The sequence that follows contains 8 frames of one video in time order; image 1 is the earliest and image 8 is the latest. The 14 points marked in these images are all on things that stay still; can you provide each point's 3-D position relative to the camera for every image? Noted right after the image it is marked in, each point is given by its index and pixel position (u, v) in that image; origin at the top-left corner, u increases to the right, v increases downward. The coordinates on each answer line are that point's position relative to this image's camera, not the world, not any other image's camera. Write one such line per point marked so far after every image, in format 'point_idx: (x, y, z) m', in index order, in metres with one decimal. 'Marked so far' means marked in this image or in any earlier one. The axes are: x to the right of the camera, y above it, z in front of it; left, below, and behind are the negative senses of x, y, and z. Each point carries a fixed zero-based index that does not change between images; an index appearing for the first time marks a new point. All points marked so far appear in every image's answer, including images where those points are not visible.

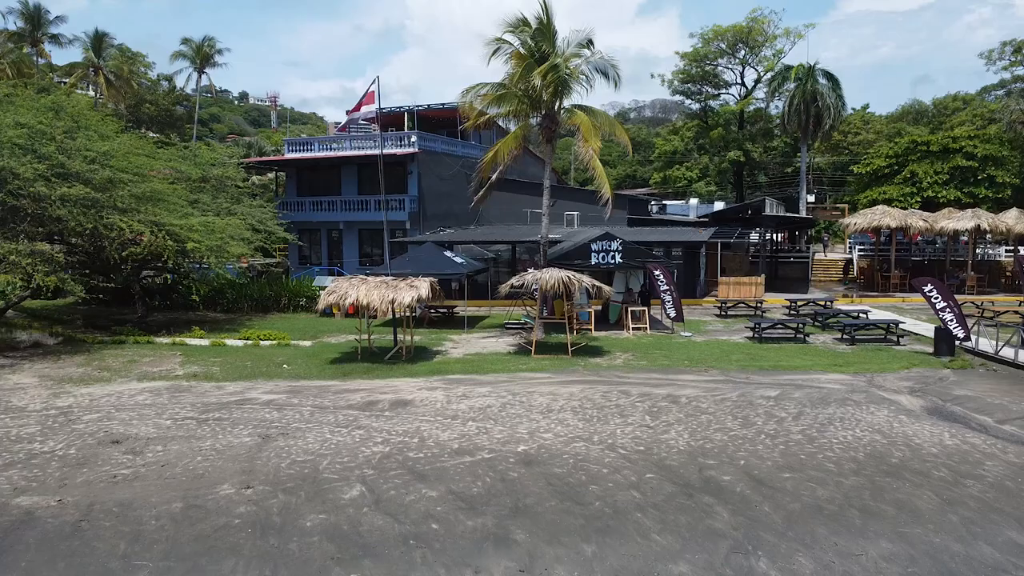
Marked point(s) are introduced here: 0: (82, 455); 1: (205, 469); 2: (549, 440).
0: (-4.6, -1.8, +8.7) m
1: (-3.1, -1.9, +8.2) m
2: (+0.5, -1.7, +9.2) m
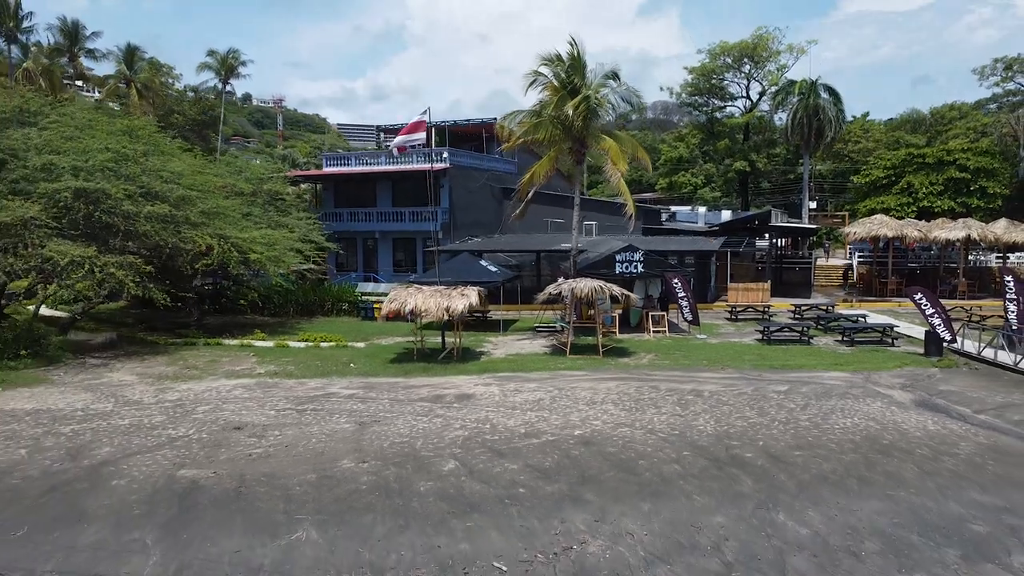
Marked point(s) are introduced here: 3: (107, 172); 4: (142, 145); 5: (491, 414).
0: (-3.9, -2.0, +10.6) m
1: (-2.3, -2.0, +10.0) m
2: (+1.2, -1.9, +11.0) m
3: (-8.6, +2.4, +17.1) m
4: (-9.0, +3.5, +19.7) m
5: (-0.3, -1.9, +11.7) m
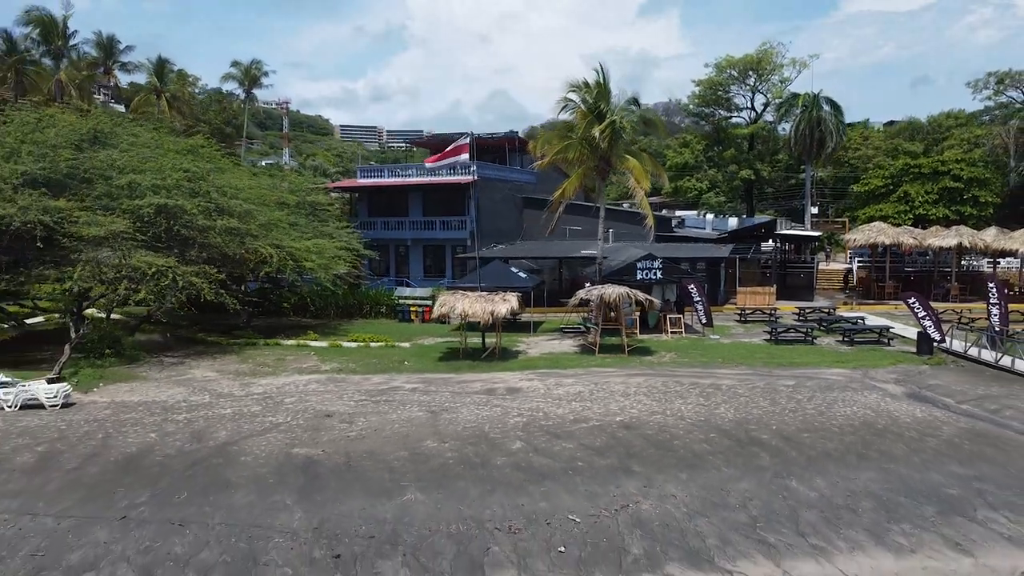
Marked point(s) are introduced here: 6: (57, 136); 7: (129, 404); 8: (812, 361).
0: (-3.1, -2.1, +12.4) m
1: (-1.5, -2.2, +11.9) m
2: (+2.0, -2.0, +12.8) m
3: (-7.8, +2.3, +19.0) m
4: (-8.2, +3.3, +21.6) m
5: (+0.5, -2.0, +13.6) m
6: (-10.8, +3.6, +19.1) m
7: (-6.7, -2.0, +14.1) m
8: (+6.5, -1.6, +17.3) m
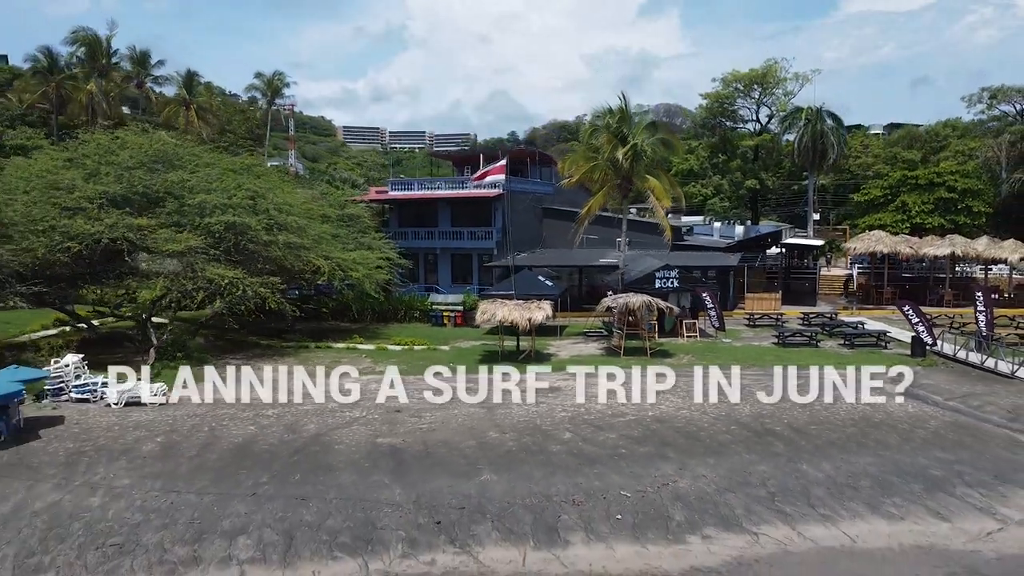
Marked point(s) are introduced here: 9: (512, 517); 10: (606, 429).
0: (-2.3, -2.3, +14.4) m
1: (-0.7, -2.4, +13.8) m
2: (+2.9, -2.3, +14.8) m
3: (-6.9, +2.1, +20.9) m
4: (-7.4, +3.1, +23.5) m
5: (+1.4, -2.2, +15.5) m
6: (-10.0, +3.3, +21.1) m
7: (-5.9, -2.3, +16.0) m
8: (+7.4, -1.8, +19.2) m
9: (0.0, -2.9, +10.2) m
10: (+1.6, -2.4, +13.5) m
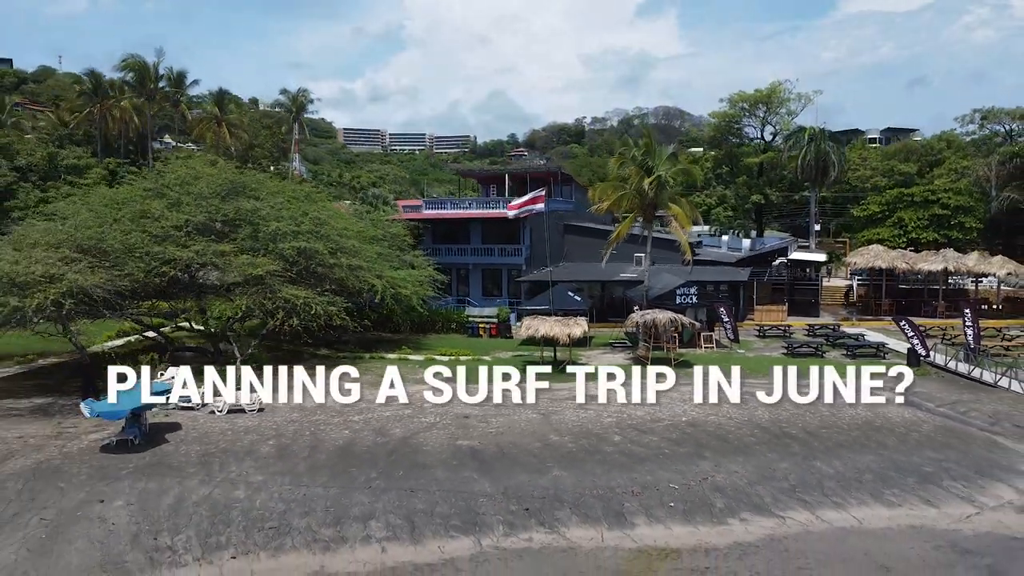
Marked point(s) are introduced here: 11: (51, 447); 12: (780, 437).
0: (-1.1, -2.8, +16.8) m
1: (+0.4, -2.9, +16.2) m
2: (+4.0, -2.8, +17.2) m
3: (-5.8, +1.6, +23.3) m
4: (-6.3, +2.6, +25.9) m
5: (+2.5, -2.7, +18.0) m
6: (-8.9, +2.8, +23.5) m
7: (-4.7, -2.8, +18.4) m
8: (+8.5, -2.3, +21.7) m
9: (+1.2, -3.4, +12.6) m
10: (+2.7, -2.9, +15.9) m
11: (-9.0, -3.1, +15.7) m
12: (+5.3, -2.9, +15.8) m
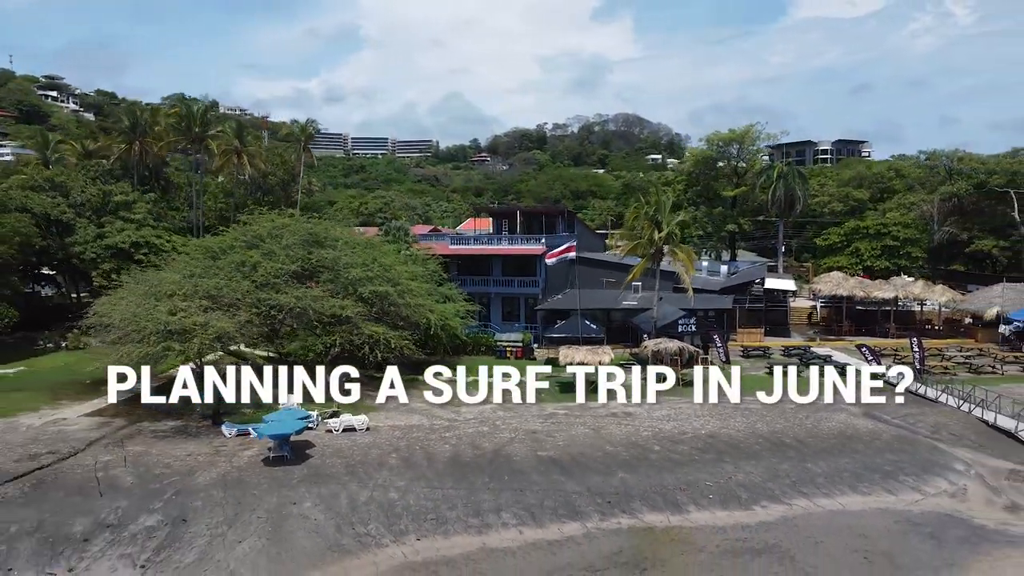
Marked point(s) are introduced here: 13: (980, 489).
0: (+0.5, -4.1, +21.6) m
1: (+2.1, -4.1, +21.1) m
2: (+5.6, -3.9, +22.3) m
3: (-4.6, +0.3, +27.8) m
4: (-5.2, +1.3, +30.4) m
5: (+4.1, -3.9, +22.9) m
6: (-7.6, +1.6, +27.8) m
7: (-3.2, -4.0, +23.0) m
8: (+9.8, -3.5, +27.0) m
9: (+3.0, -4.6, +17.5) m
10: (+4.4, -4.1, +20.9) m
11: (-7.3, -4.3, +20.1) m
12: (+7.0, -4.1, +20.9) m
13: (+10.8, -4.6, +18.4) m
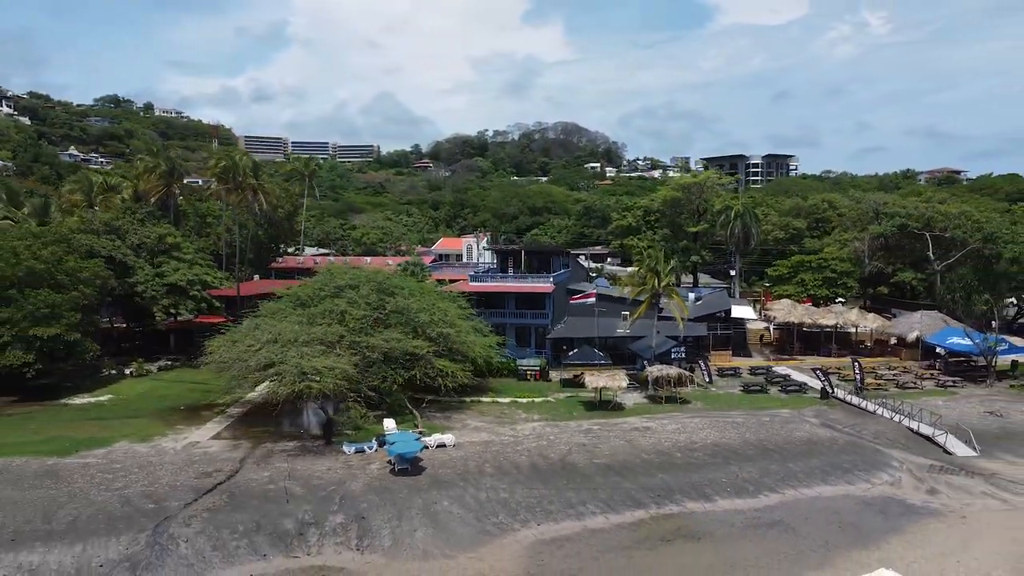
0: (+2.5, -5.8, +28.5) m
1: (+4.2, -5.8, +28.2) m
2: (+7.6, -5.6, +29.6) m
3: (-3.1, -1.4, +34.3) m
4: (-3.9, -0.4, +36.8) m
5: (+6.0, -5.6, +30.2) m
6: (-6.1, -0.2, +34.1) m
7: (-1.2, -5.7, +29.6) m
8: (+11.4, -5.1, +34.7) m
9: (+5.4, -6.3, +24.7) m
10: (+6.5, -5.8, +28.2) m
11: (-5.1, -6.1, +26.4) m
12: (+9.1, -5.8, +28.4) m
13: (+13.0, -6.3, +26.2) m
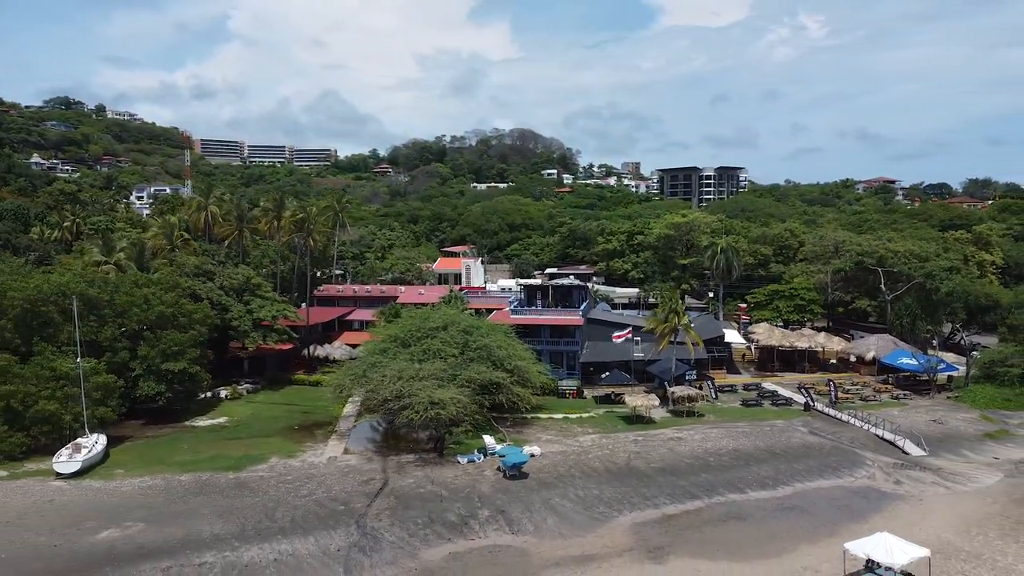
0: (+6.0, -8.0, +37.7) m
1: (+7.7, -8.0, +37.5) m
2: (+11.0, -7.8, +39.1) m
3: (0.0, -3.6, +43.1) m
4: (-1.0, -2.6, +45.5) m
5: (+9.3, -7.8, +39.6) m
6: (-3.0, -2.4, +42.6) m
7: (+2.2, -8.0, +38.5) m
8: (+14.4, -7.2, +44.4) m
9: (+9.2, -8.5, +34.1) m
10: (+10.0, -8.0, +37.7) m
11: (-1.4, -8.4, +35.0) m
12: (+12.5, -7.9, +38.0) m
13: (+16.7, -8.4, +36.1) m
